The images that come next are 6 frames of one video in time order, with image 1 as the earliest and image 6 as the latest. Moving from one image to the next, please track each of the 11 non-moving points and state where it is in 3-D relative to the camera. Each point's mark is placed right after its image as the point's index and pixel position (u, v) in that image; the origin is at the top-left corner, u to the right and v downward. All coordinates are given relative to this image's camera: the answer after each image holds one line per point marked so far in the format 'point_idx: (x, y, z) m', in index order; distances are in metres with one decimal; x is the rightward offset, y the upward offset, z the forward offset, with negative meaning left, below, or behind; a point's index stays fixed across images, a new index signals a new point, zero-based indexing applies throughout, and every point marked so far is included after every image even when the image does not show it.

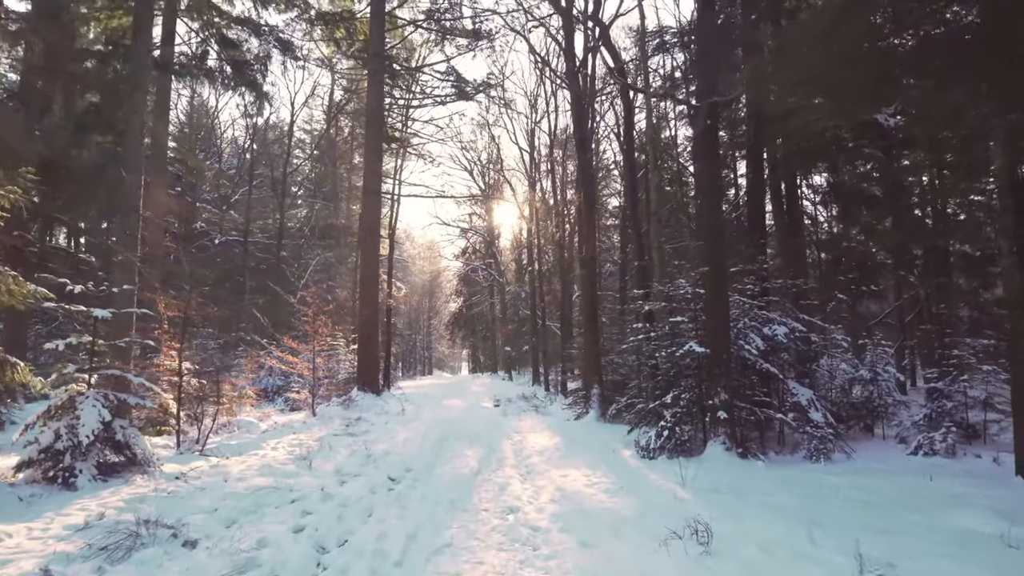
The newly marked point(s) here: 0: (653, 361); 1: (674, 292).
0: (+2.1, -1.1, +8.3) m
1: (+2.2, 0.0, +7.8) m
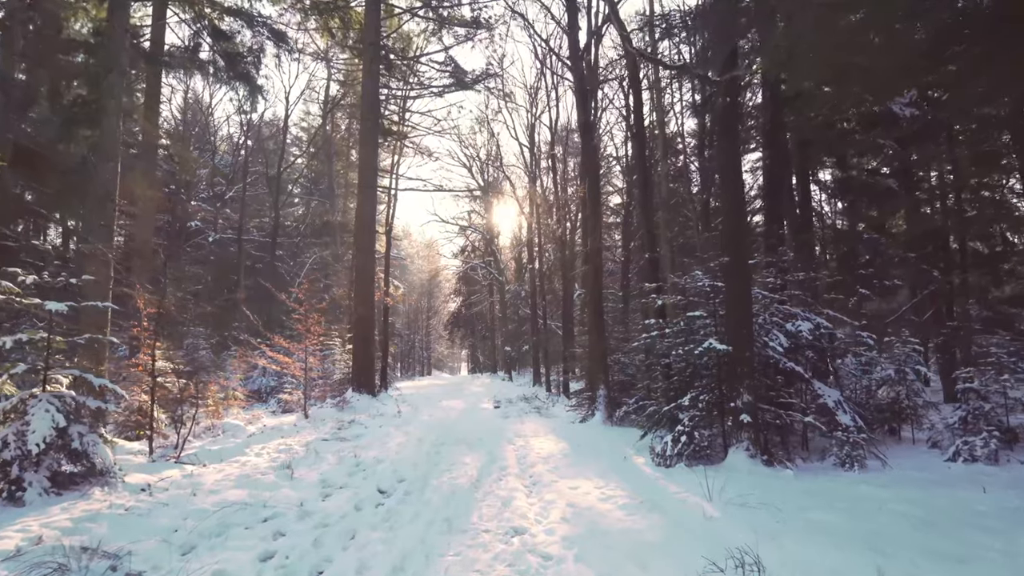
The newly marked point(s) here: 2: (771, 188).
0: (+2.1, -1.0, +7.7) m
1: (+2.2, 0.0, +7.2) m
2: (+4.4, +1.7, +9.7) m
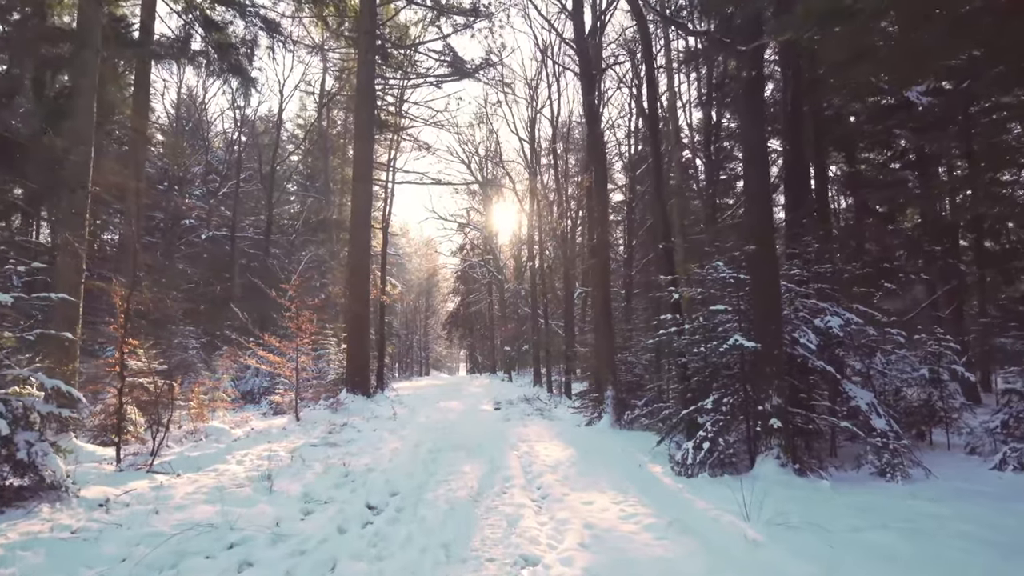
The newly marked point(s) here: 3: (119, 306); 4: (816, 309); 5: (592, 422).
0: (+2.1, -0.9, +7.1) m
1: (+2.3, +0.1, +6.6) m
2: (+4.4, +1.8, +9.1) m
3: (-5.2, -0.2, +7.6) m
4: (+3.6, -0.3, +6.7) m
5: (+1.5, -2.5, +10.6) m
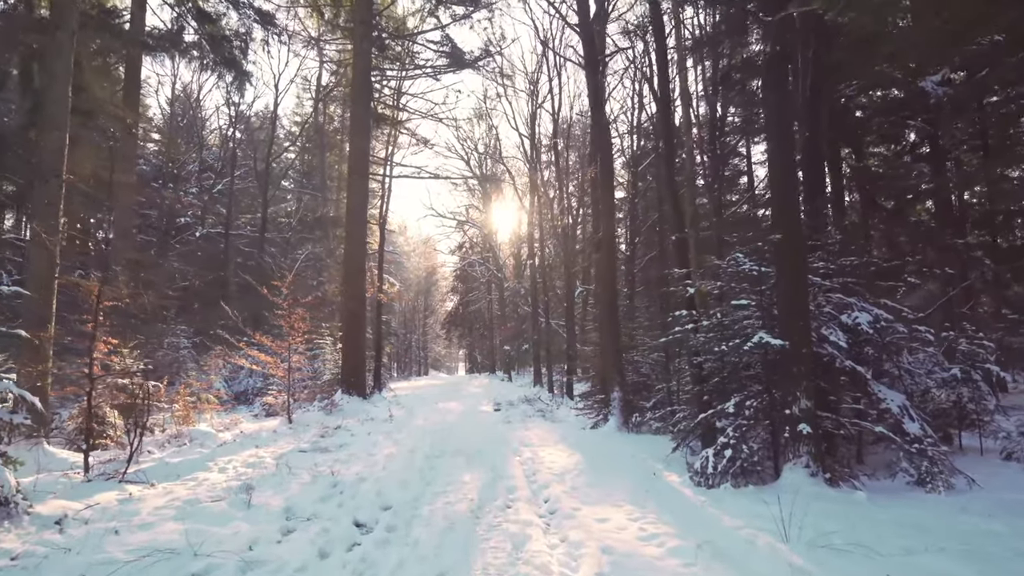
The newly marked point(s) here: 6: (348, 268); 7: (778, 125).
0: (+2.2, -0.8, +6.6) m
1: (+2.3, +0.2, +6.1) m
2: (+4.4, +1.8, +8.6) m
3: (-5.2, -0.2, +7.1) m
4: (+3.6, -0.2, +6.3) m
5: (+1.5, -2.4, +10.1) m
6: (-4.1, +0.5, +14.5) m
7: (+2.7, +1.6, +5.8) m
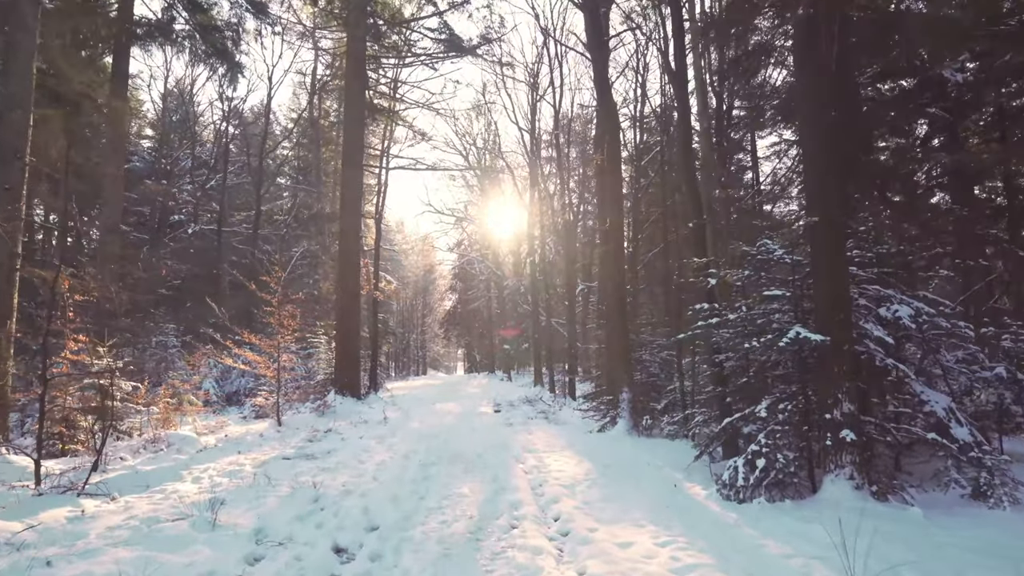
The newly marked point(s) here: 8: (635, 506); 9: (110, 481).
0: (+2.2, -0.7, +6.0) m
1: (+2.3, +0.3, +5.5) m
2: (+4.5, +1.9, +8.0) m
3: (-5.2, -0.1, +6.5) m
4: (+3.6, -0.1, +5.7) m
5: (+1.5, -2.3, +9.5) m
6: (-4.1, +0.6, +13.9) m
7: (+2.7, +1.7, +5.2) m
8: (+1.0, -1.7, +4.5) m
9: (-4.0, -1.9, +5.7) m
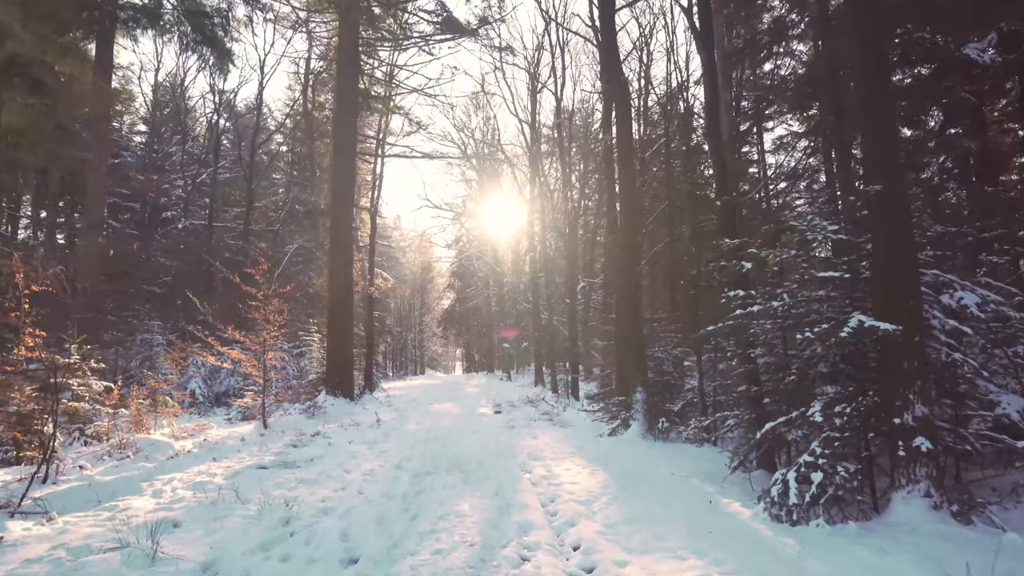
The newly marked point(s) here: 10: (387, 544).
0: (+2.3, -0.6, +5.3) m
1: (+2.4, +0.4, +4.8) m
2: (+4.5, +2.1, +7.3) m
3: (-5.1, 0.0, +5.8) m
4: (+3.7, 0.0, +4.9) m
5: (+1.6, -2.2, +8.8) m
6: (-4.1, +0.8, +13.1) m
7: (+2.8, +1.9, +4.5) m
8: (+1.0, -1.6, +3.8) m
9: (-4.0, -1.8, +5.0) m
10: (-0.8, -1.6, +3.5) m
